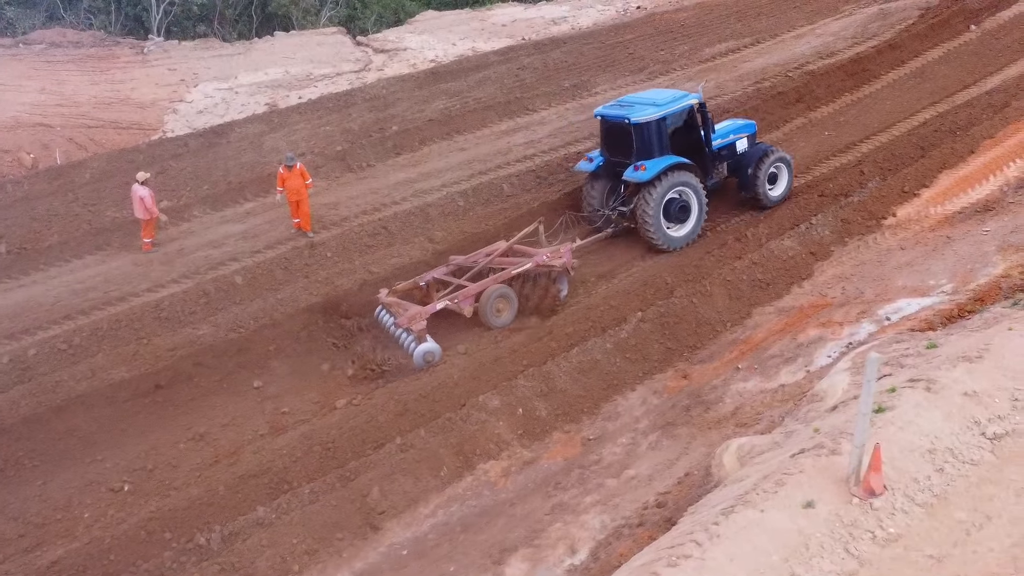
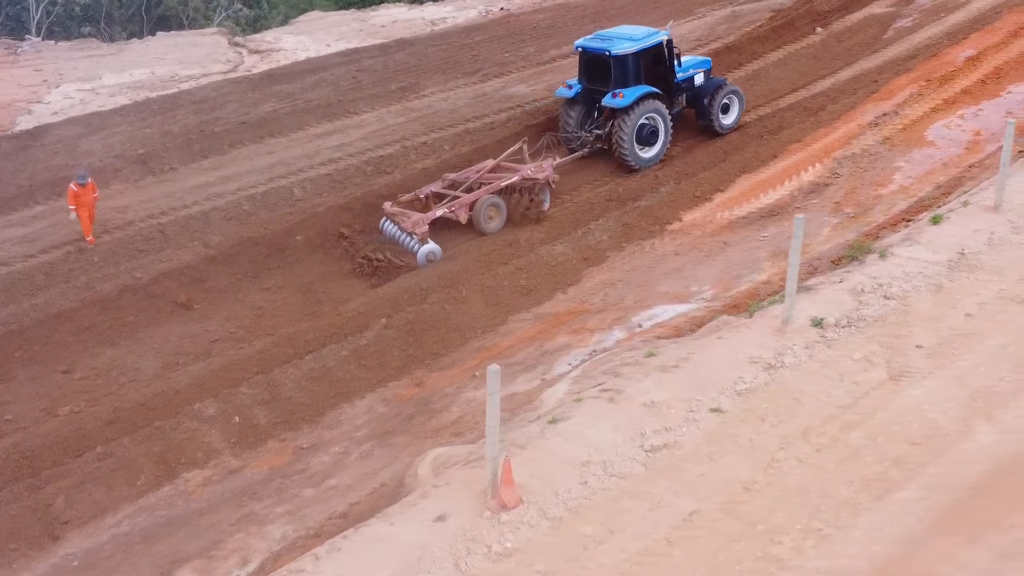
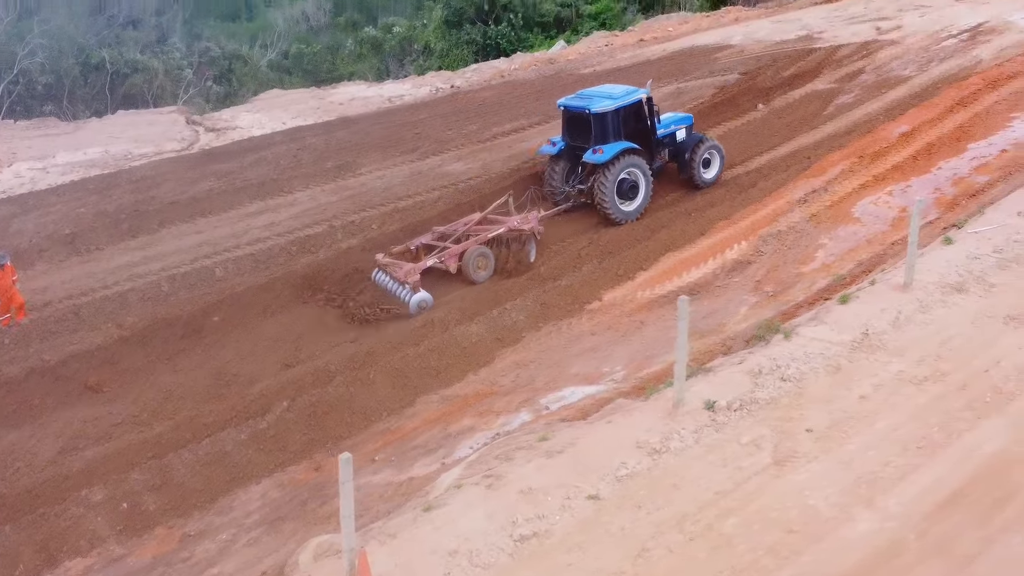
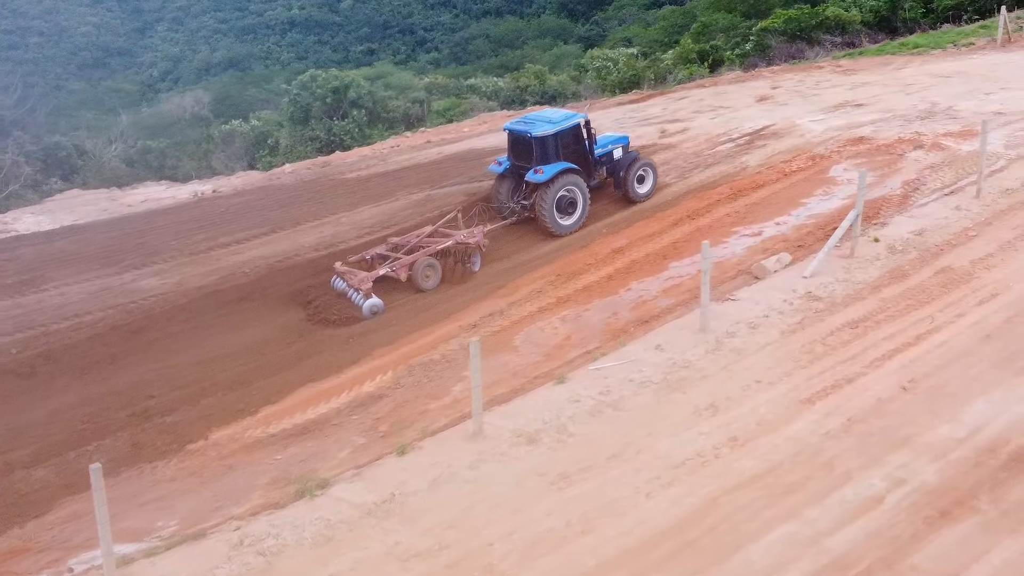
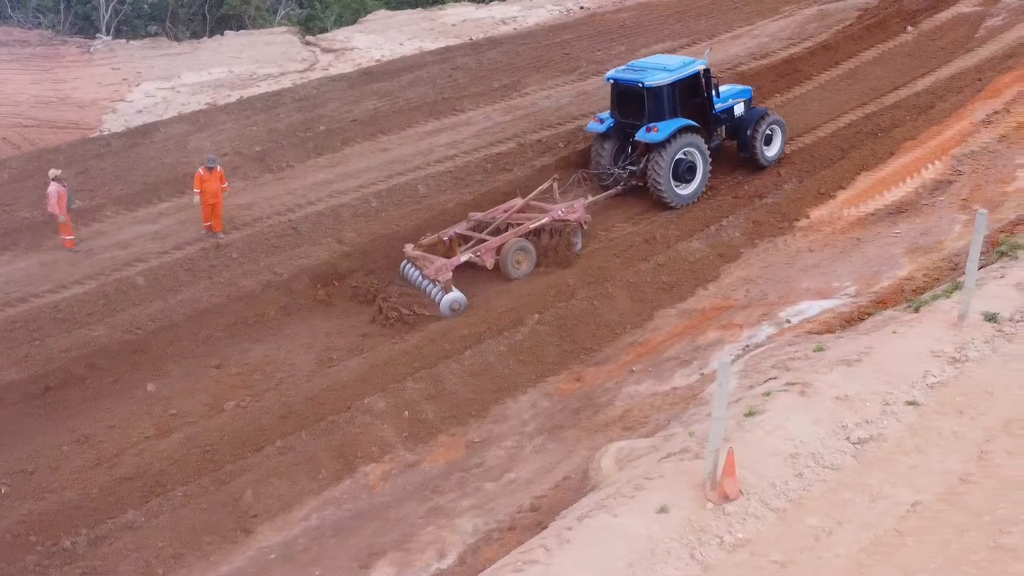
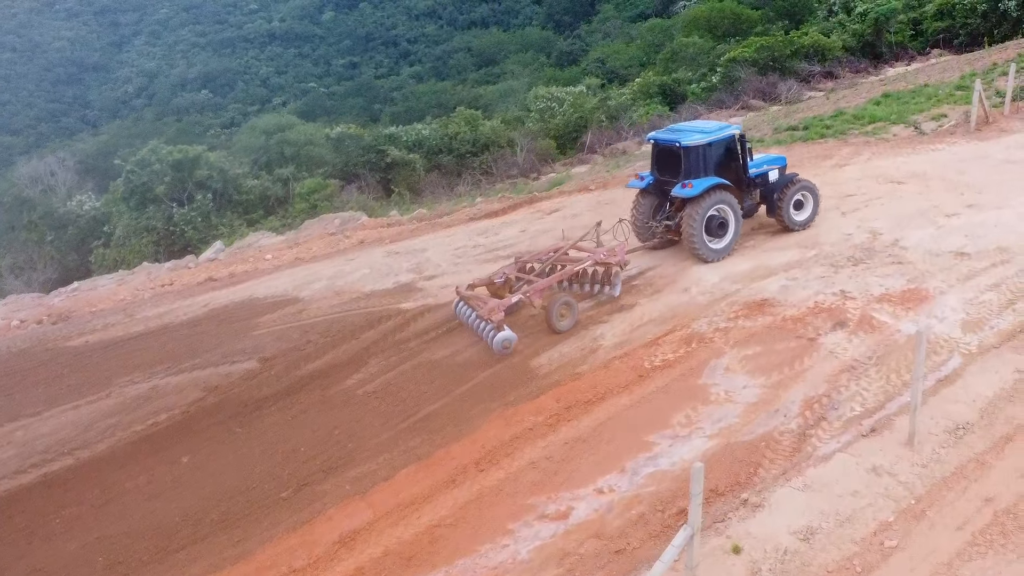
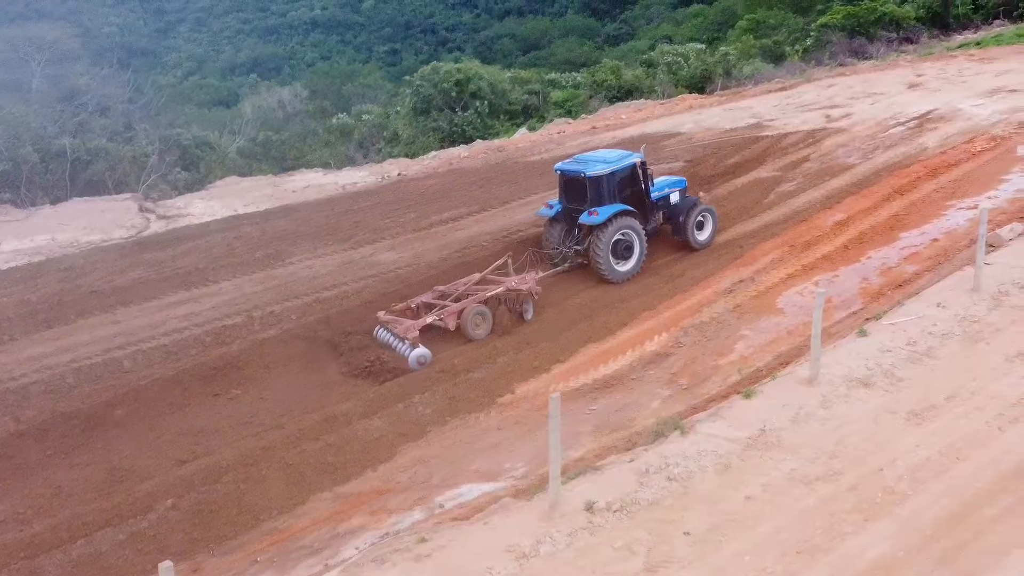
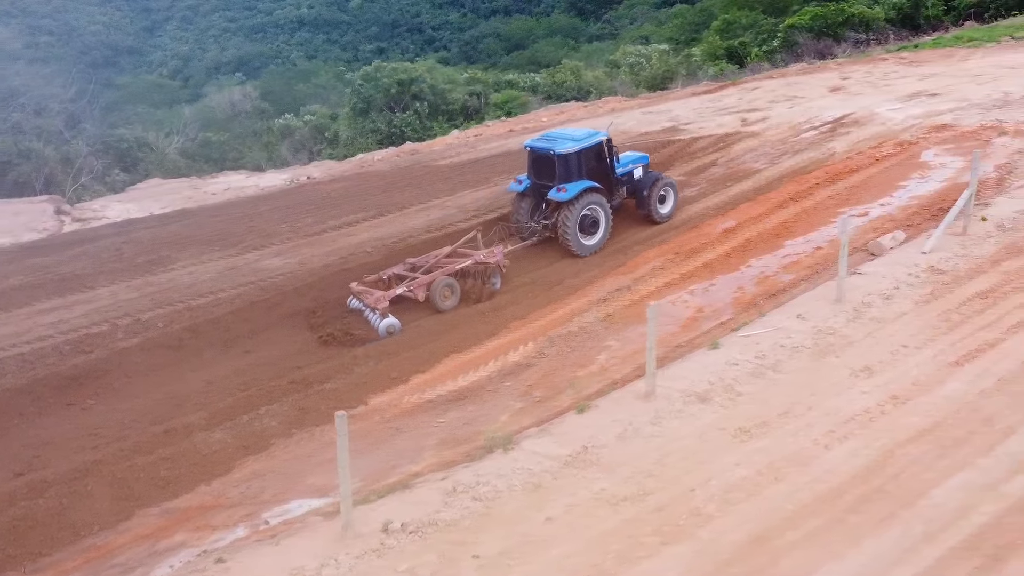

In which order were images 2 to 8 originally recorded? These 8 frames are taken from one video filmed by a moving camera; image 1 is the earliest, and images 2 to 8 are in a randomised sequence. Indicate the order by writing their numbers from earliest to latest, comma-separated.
5, 2, 3, 7, 8, 4, 6
